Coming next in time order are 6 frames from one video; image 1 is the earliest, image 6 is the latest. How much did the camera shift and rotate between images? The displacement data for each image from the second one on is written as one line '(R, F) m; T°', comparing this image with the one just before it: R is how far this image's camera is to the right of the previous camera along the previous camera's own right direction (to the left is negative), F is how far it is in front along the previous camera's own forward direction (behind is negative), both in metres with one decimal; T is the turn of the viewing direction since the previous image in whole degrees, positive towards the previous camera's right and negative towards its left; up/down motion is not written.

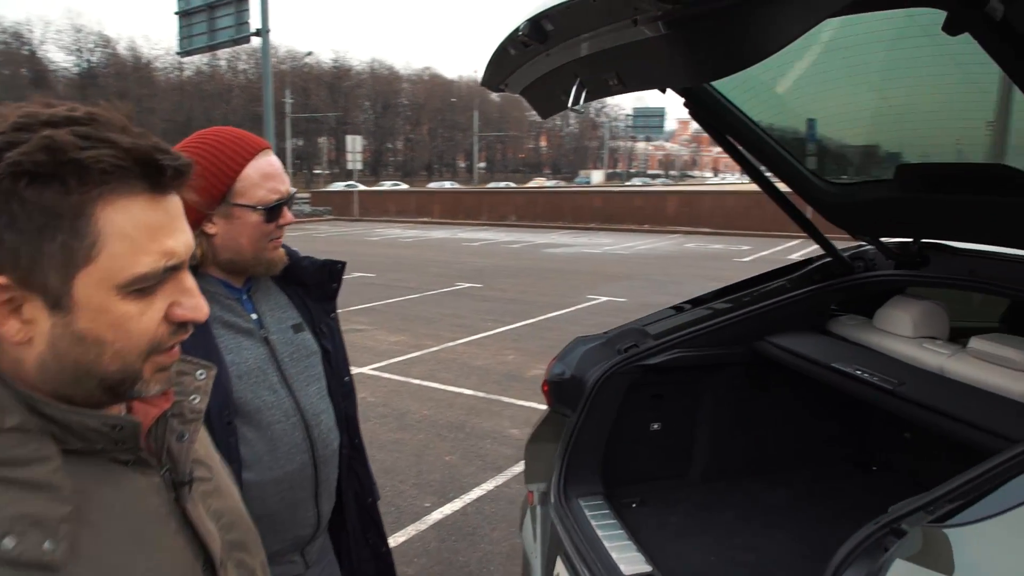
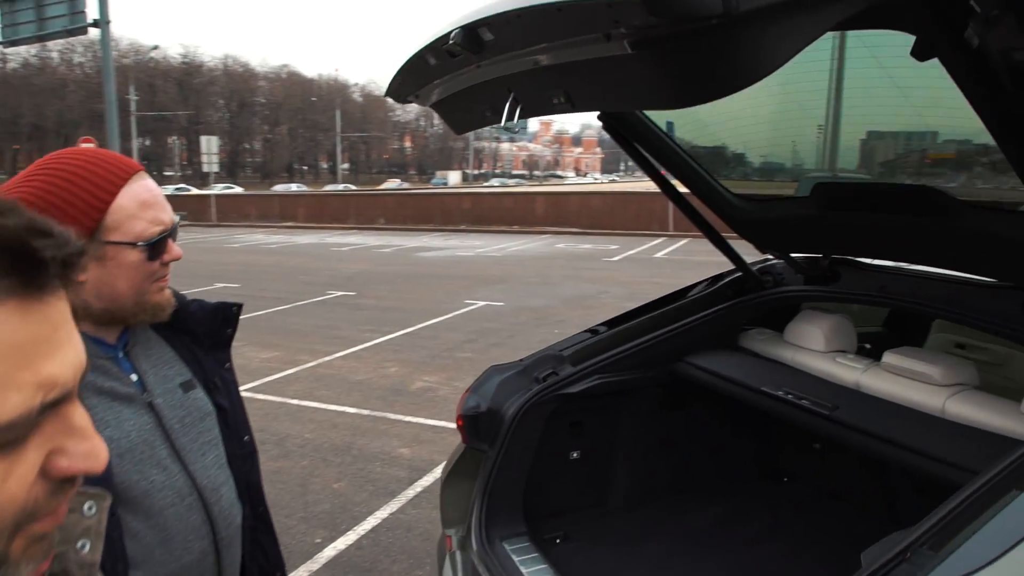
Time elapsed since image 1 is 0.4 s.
(-0.1, +0.2) m; +11°
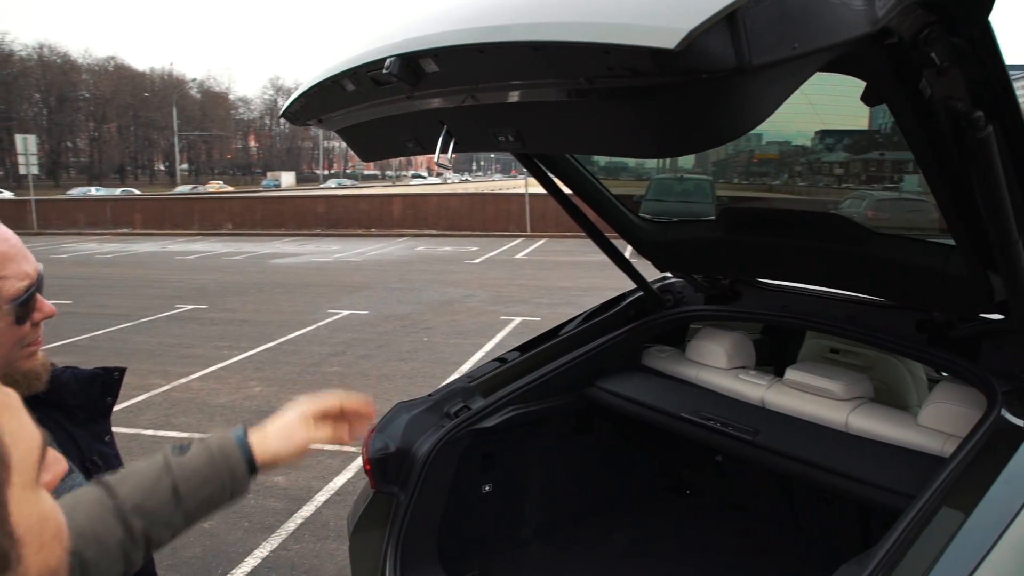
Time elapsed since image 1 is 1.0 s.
(-0.2, +0.1) m; +11°
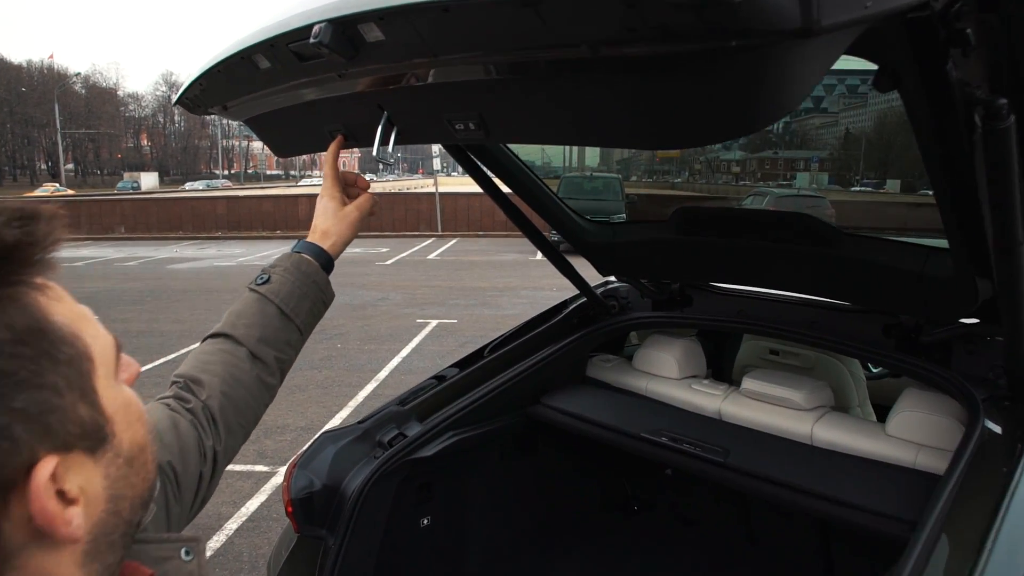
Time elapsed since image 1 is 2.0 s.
(-0.1, +0.3) m; +7°
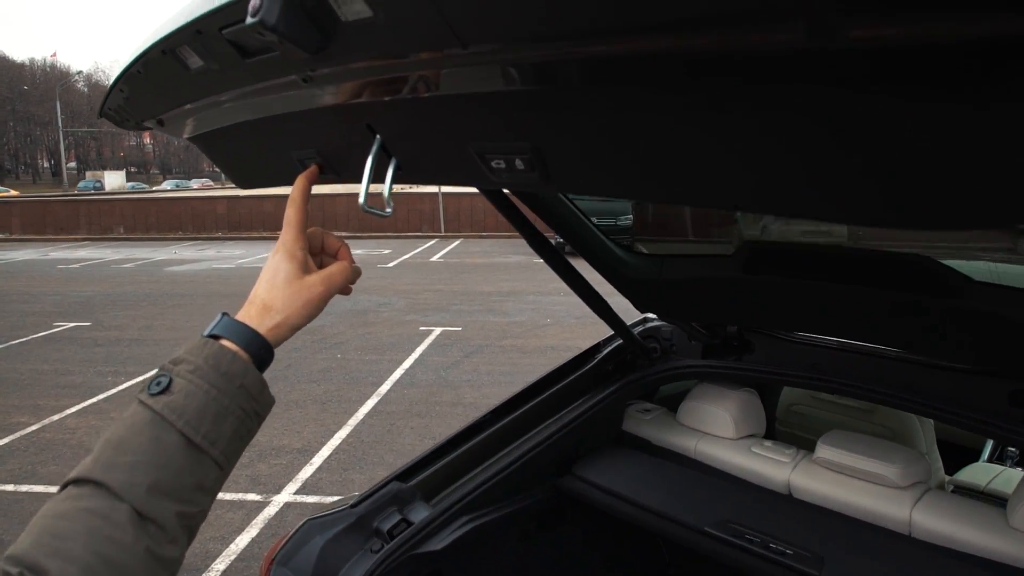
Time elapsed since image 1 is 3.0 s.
(-0.1, +0.4) m; 0°
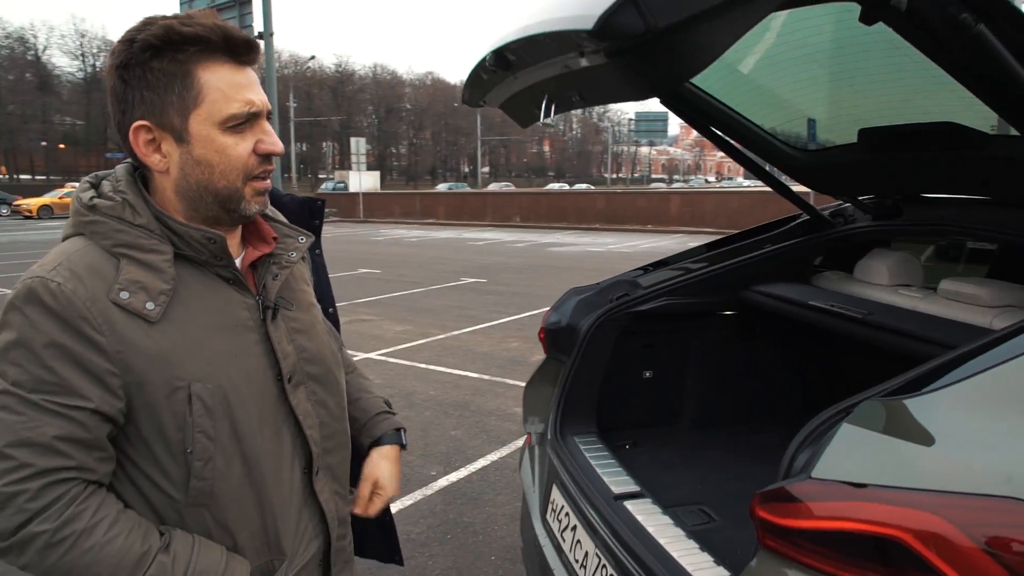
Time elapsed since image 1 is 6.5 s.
(+0.8, -1.1) m; -29°
